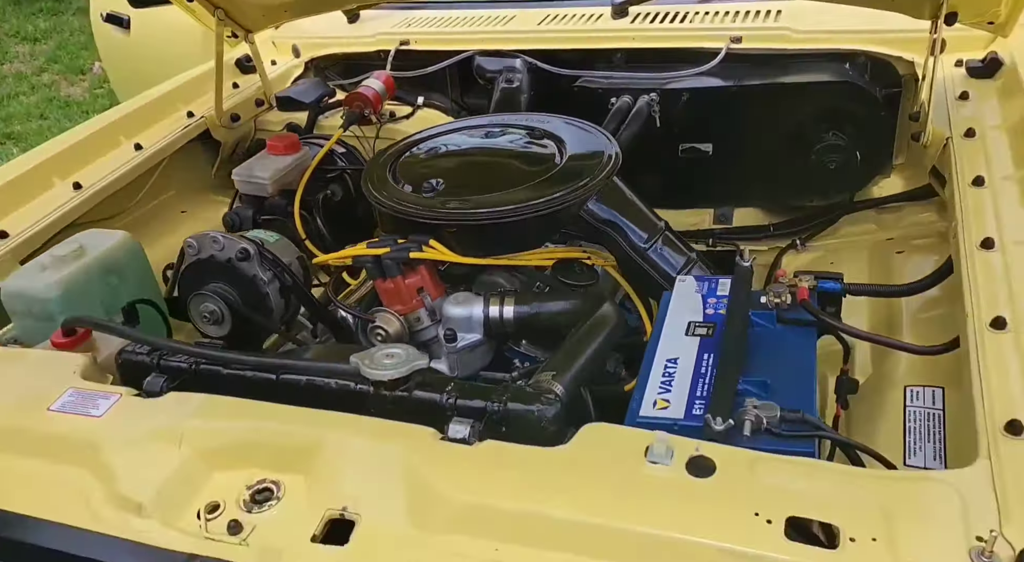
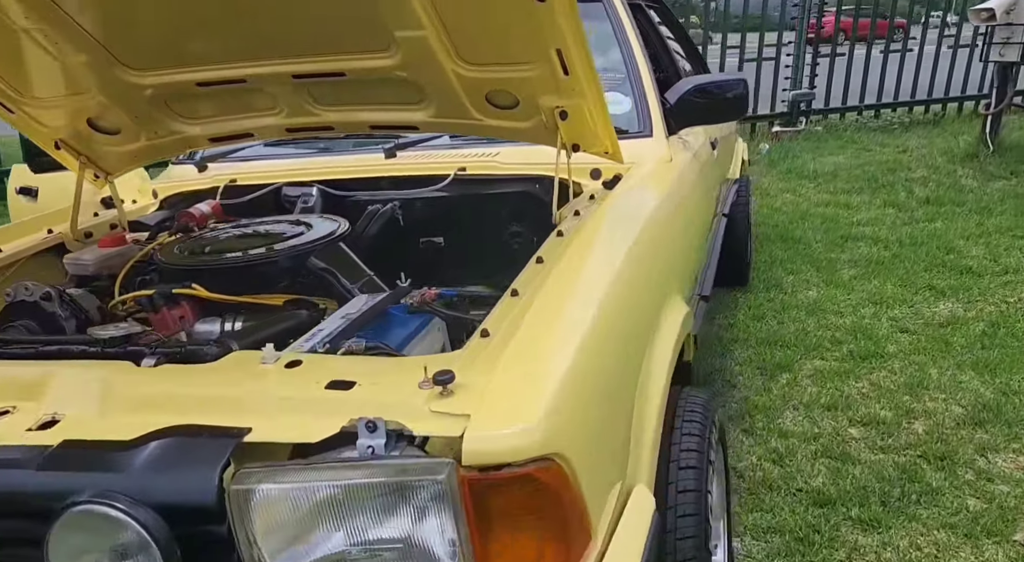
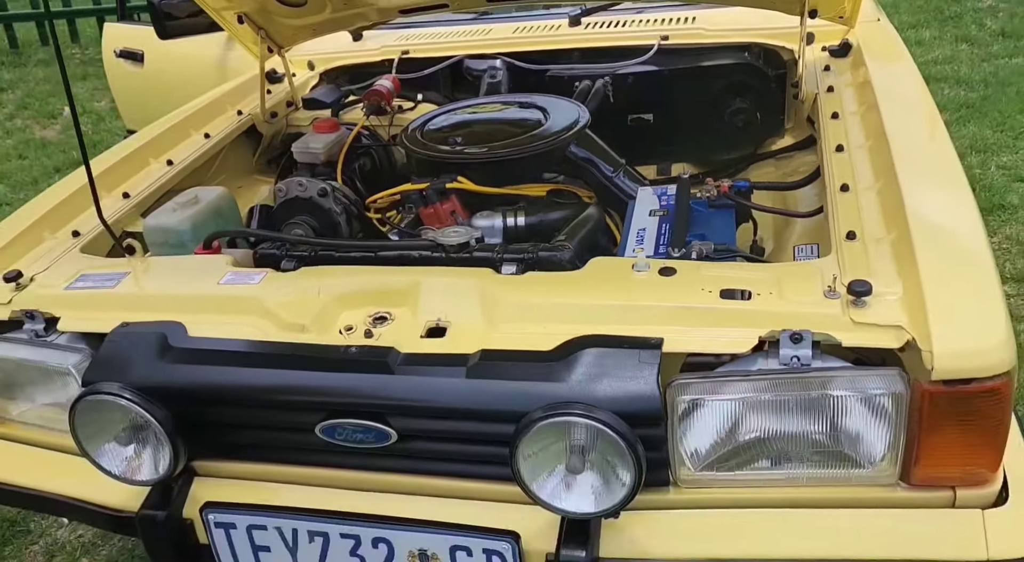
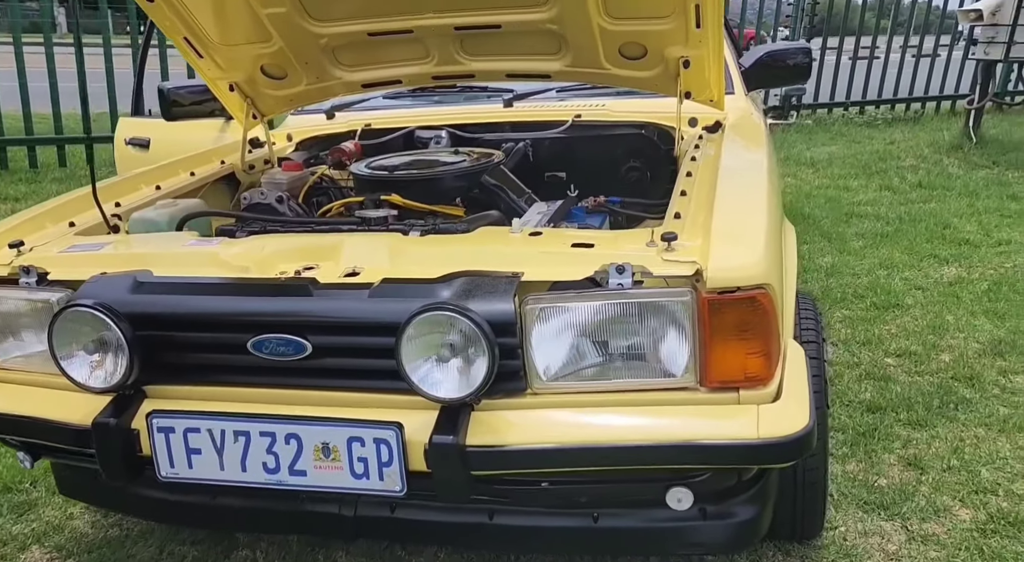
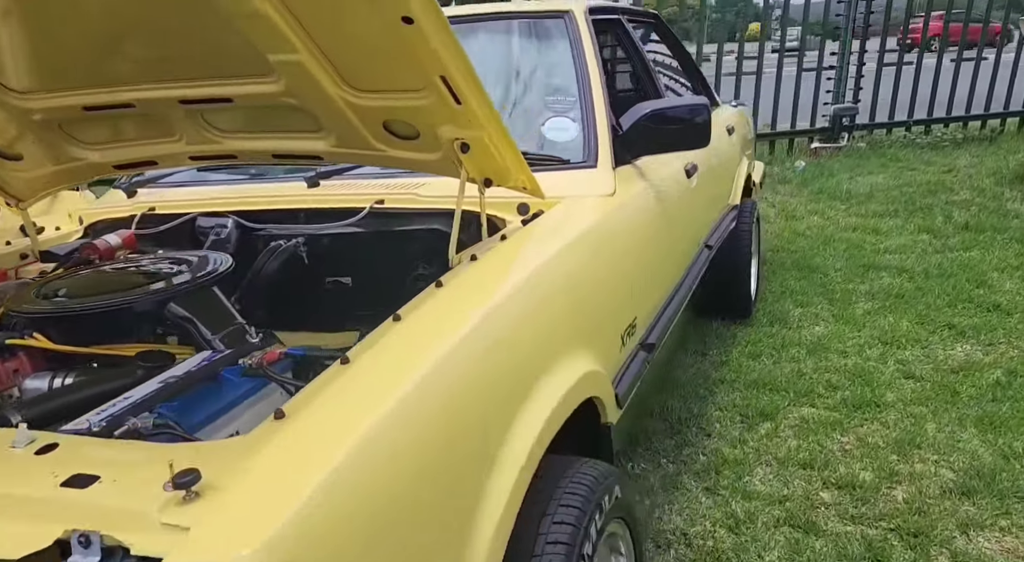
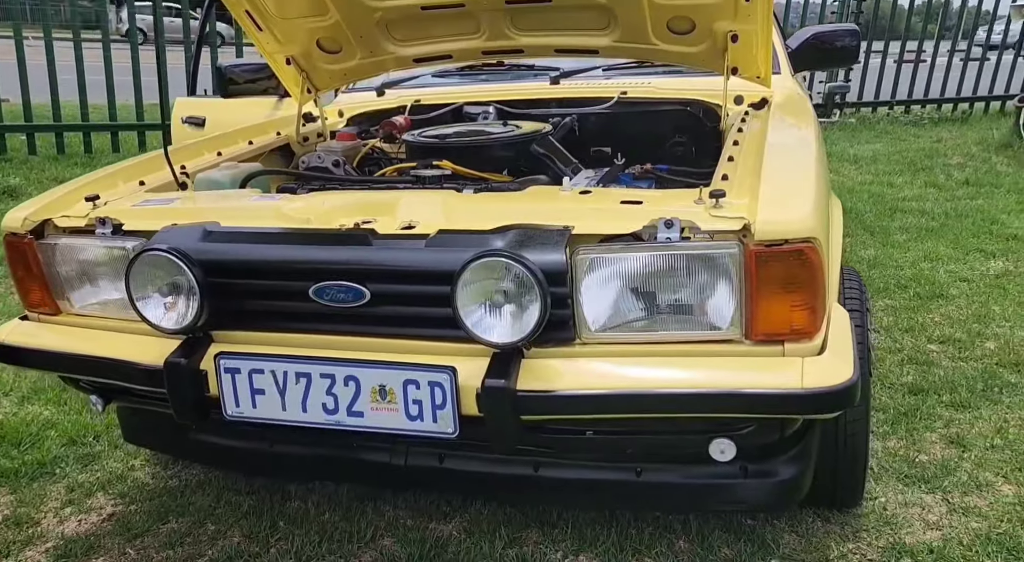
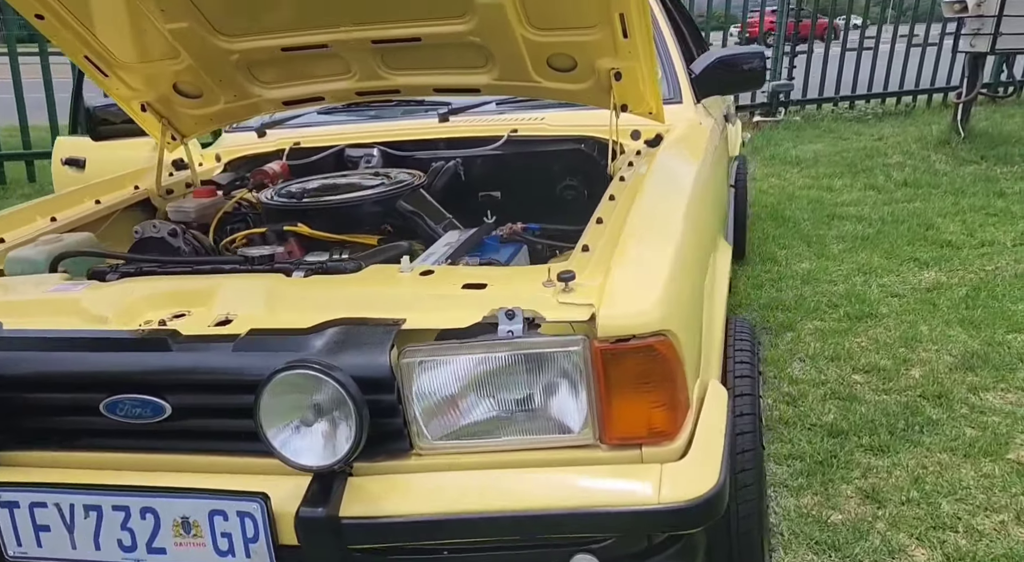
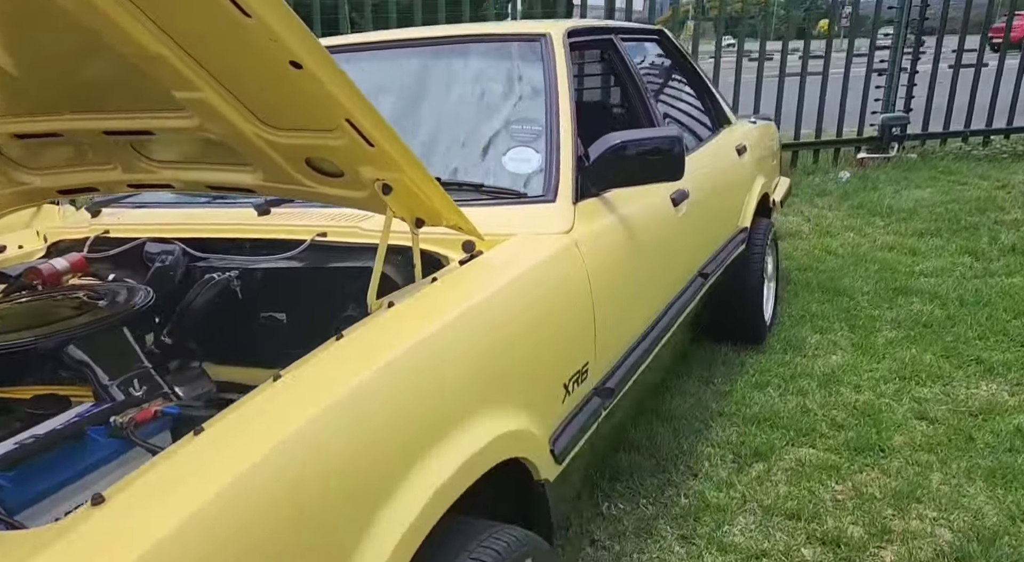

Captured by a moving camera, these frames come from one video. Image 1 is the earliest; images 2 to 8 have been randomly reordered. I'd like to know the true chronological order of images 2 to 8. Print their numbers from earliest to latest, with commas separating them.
3, 6, 4, 7, 2, 5, 8
